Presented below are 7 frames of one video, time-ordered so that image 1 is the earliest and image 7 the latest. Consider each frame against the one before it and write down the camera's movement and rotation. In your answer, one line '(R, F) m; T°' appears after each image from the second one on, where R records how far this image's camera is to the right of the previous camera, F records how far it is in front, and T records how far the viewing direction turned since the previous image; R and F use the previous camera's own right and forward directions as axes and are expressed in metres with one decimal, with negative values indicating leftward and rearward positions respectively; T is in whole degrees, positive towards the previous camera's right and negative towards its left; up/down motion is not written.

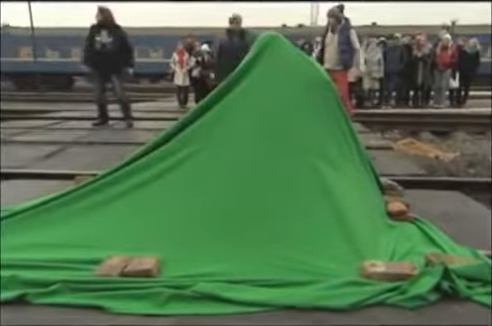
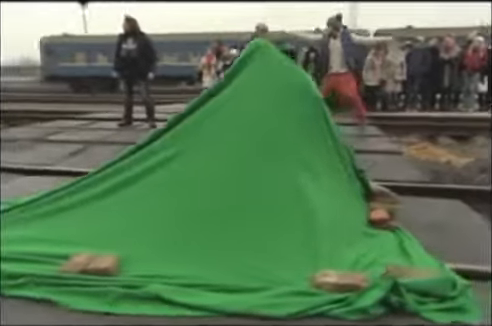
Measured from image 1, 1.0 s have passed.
(+0.9, +0.1) m; -6°
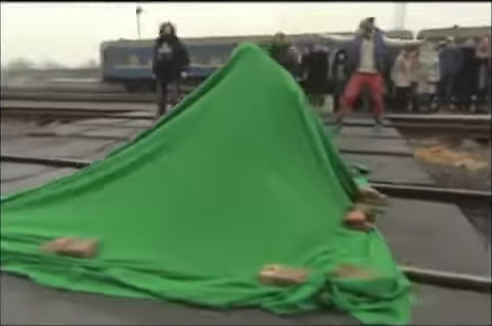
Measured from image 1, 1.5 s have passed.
(+0.9, 0.0) m; -7°
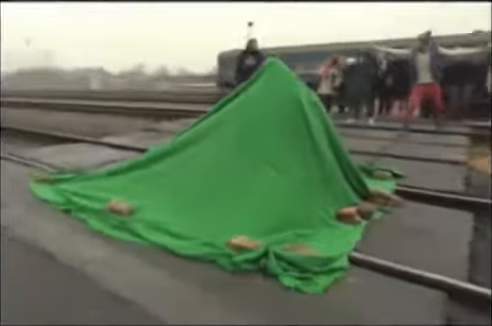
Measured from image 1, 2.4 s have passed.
(+1.6, -0.7) m; -18°
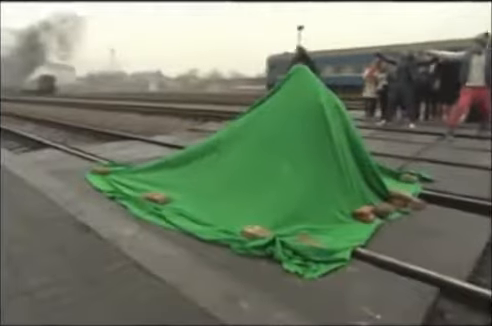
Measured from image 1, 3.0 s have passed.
(+0.5, -0.5) m; -8°
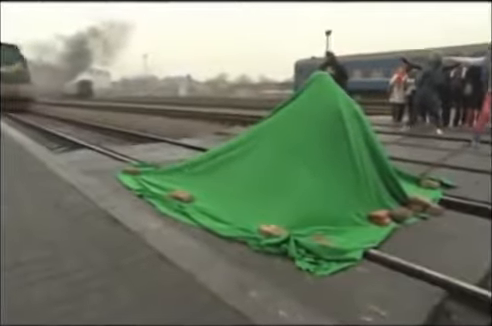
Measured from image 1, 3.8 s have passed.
(+0.2, -0.3) m; -4°
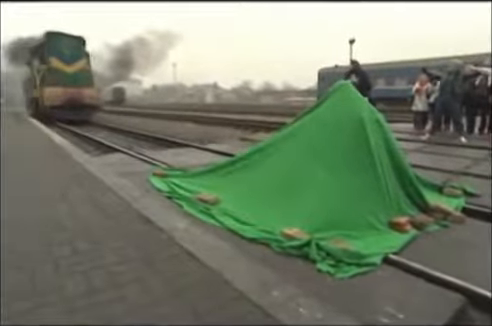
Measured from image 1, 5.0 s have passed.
(0.0, -0.2) m; -3°
